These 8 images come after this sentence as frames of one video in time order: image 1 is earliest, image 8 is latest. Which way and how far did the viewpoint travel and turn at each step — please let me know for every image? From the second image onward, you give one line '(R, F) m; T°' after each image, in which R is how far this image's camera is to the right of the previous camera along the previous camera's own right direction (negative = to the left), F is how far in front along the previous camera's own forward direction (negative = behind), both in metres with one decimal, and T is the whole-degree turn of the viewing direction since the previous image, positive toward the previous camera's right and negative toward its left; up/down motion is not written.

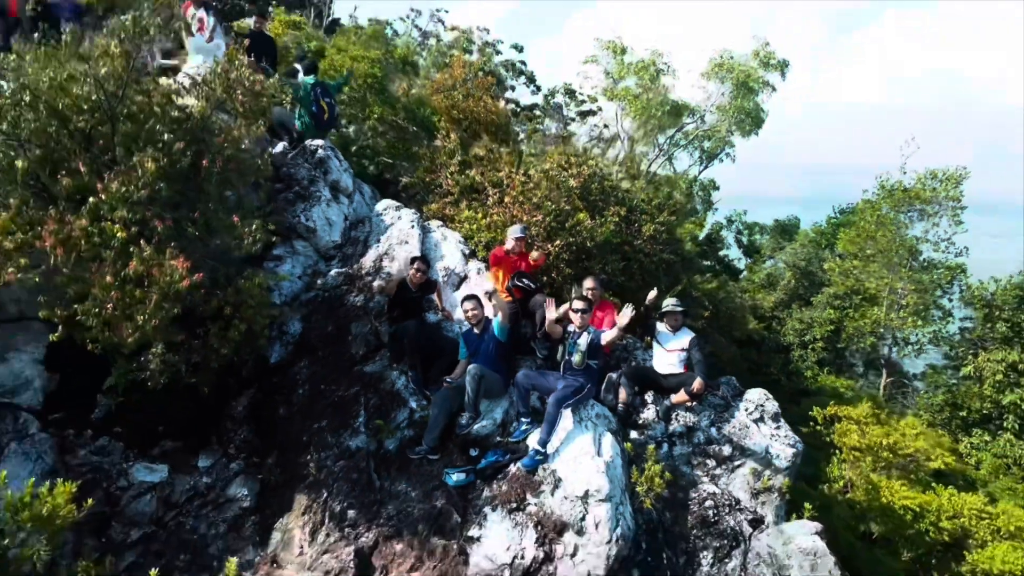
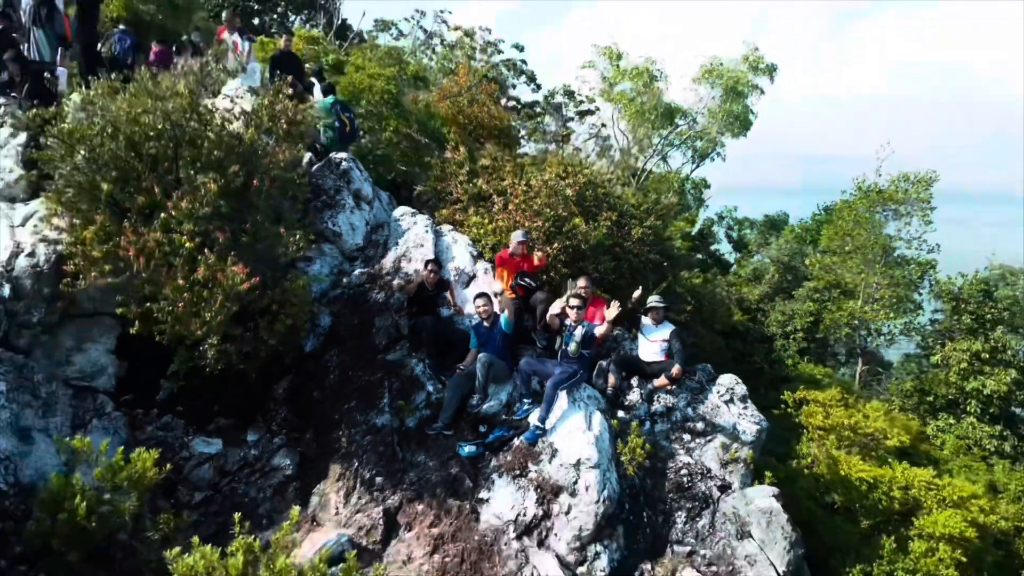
(0.0, -0.6) m; 0°
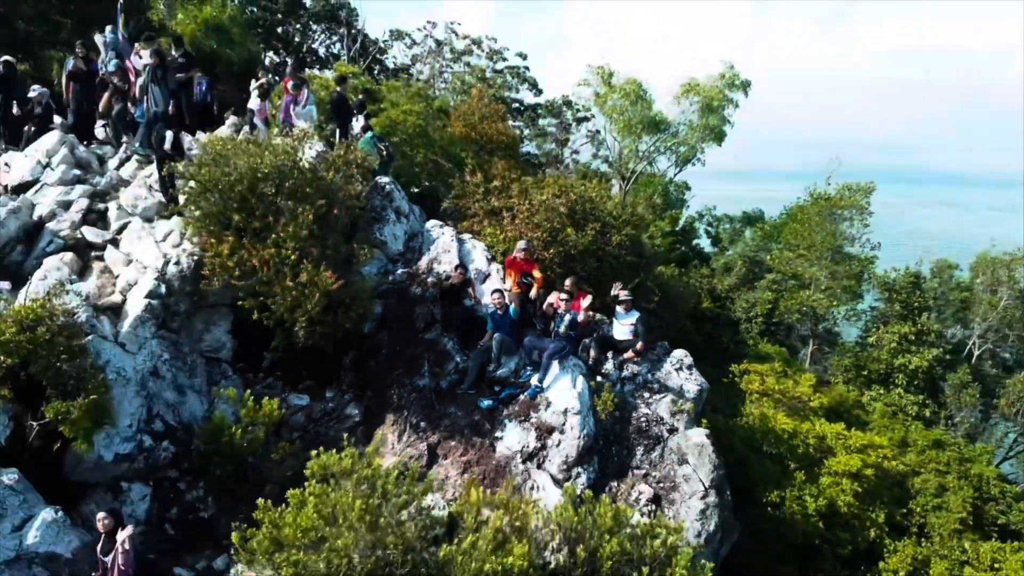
(0.0, -1.6) m; 0°
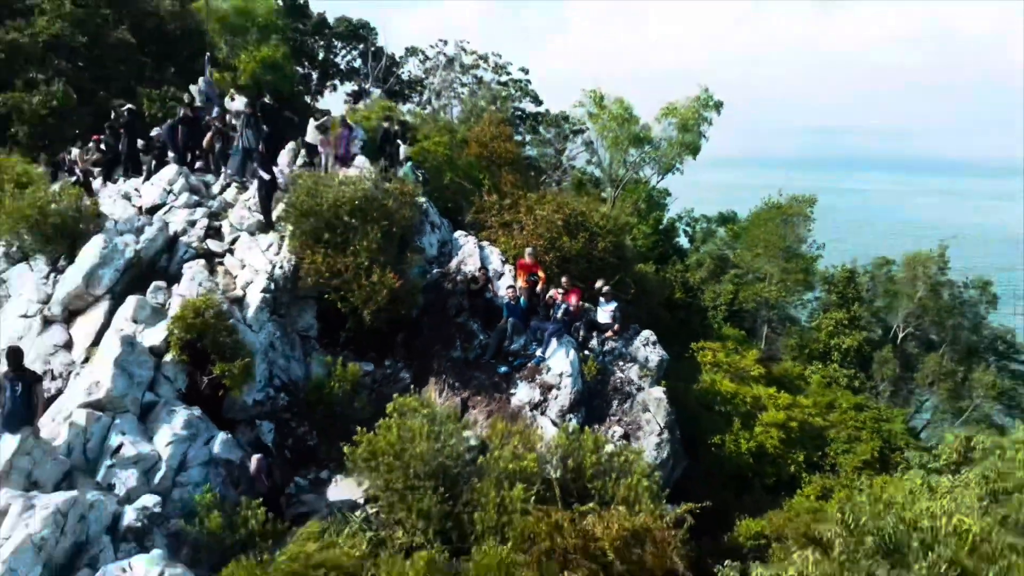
(-0.1, -2.1) m; 0°
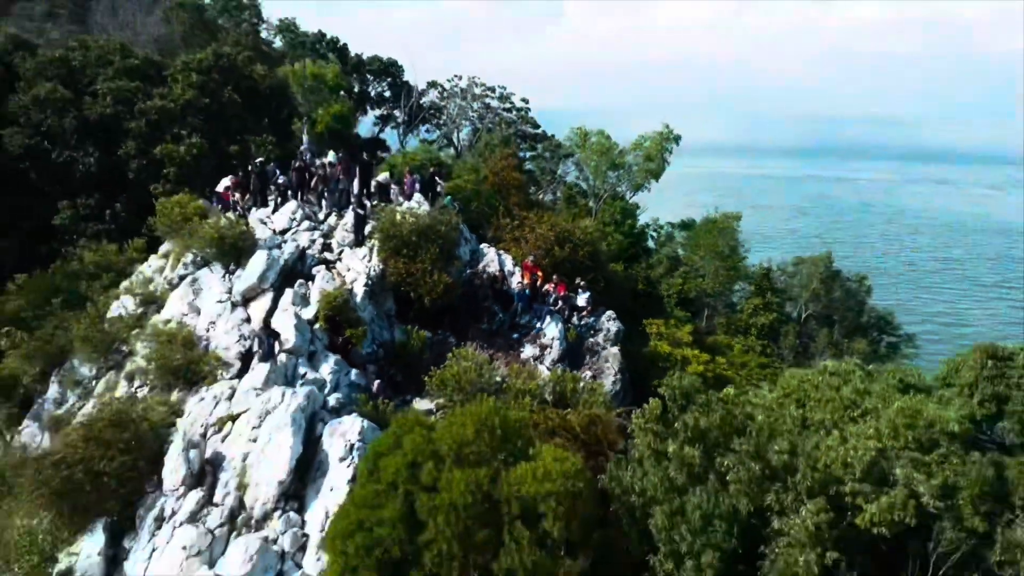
(-0.2, -4.3) m; 0°
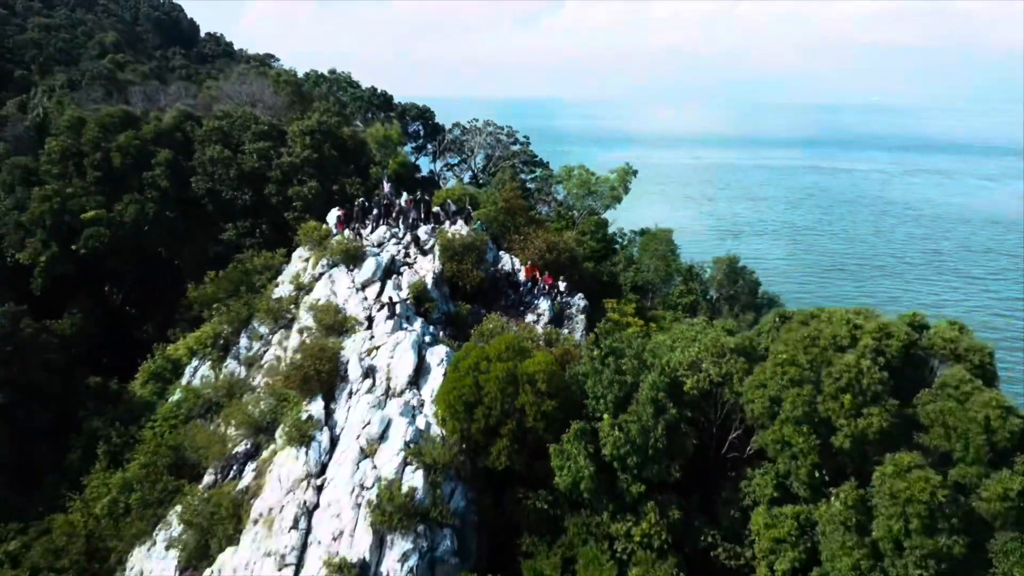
(-0.2, -7.9) m; 0°
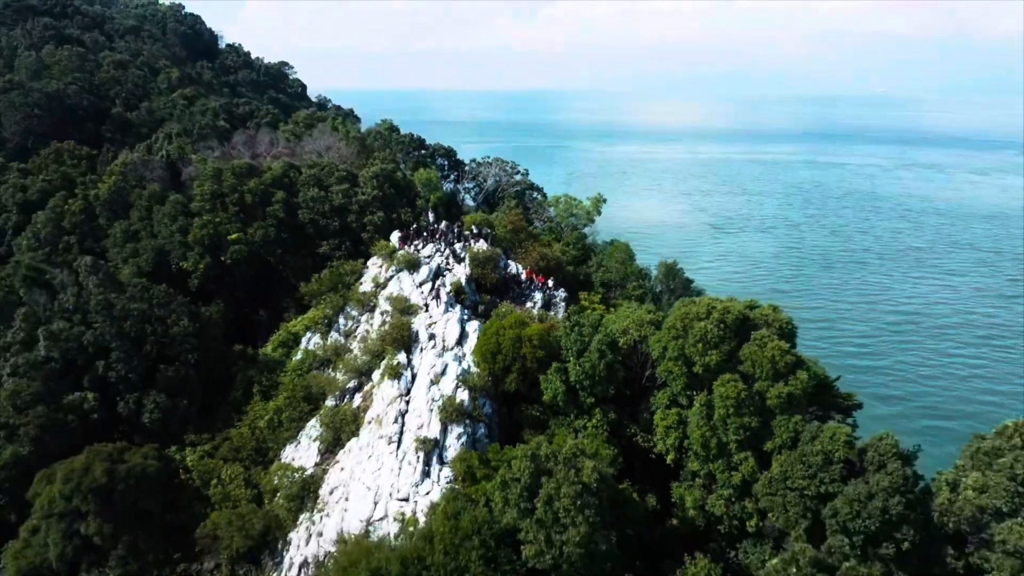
(-0.2, -10.5) m; 0°
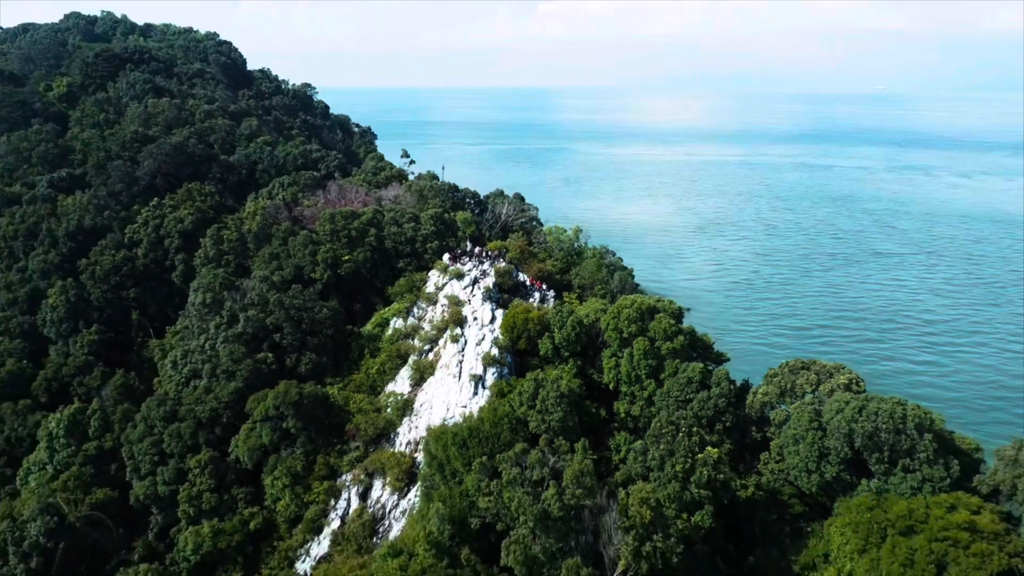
(-0.5, -18.8) m; 0°
